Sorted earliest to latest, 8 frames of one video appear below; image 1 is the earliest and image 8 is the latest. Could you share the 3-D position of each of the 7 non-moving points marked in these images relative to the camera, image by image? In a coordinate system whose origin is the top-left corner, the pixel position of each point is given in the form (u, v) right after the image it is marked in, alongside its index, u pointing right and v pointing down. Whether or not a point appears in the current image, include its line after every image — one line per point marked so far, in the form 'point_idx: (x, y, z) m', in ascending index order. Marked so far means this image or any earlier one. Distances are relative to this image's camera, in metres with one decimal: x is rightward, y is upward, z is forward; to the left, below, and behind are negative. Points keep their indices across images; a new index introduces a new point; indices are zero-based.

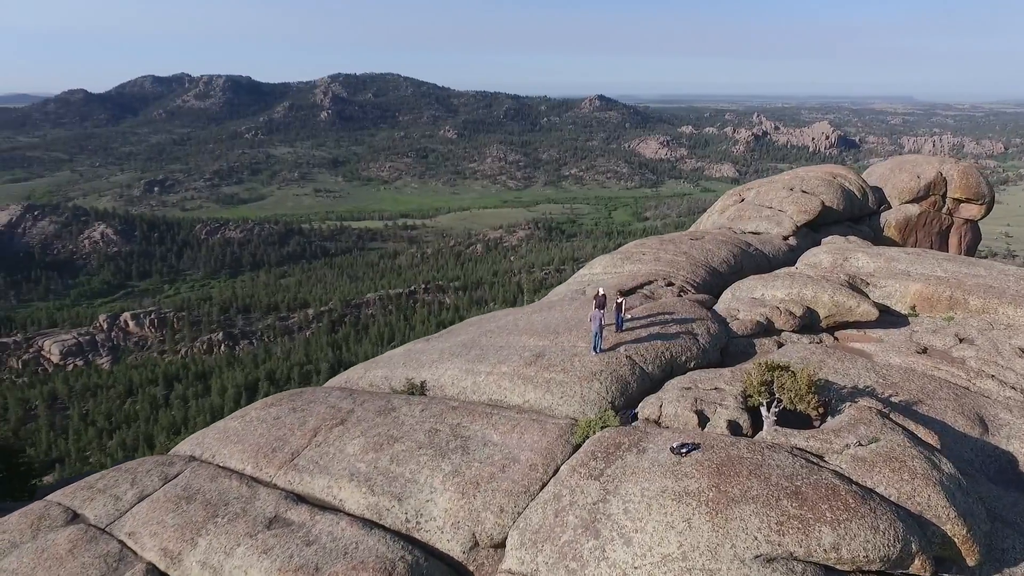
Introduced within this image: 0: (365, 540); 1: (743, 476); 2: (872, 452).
0: (-4.1, -7.1, +17.4) m
1: (+6.0, -4.9, +16.0) m
2: (+10.2, -4.7, +17.5) m
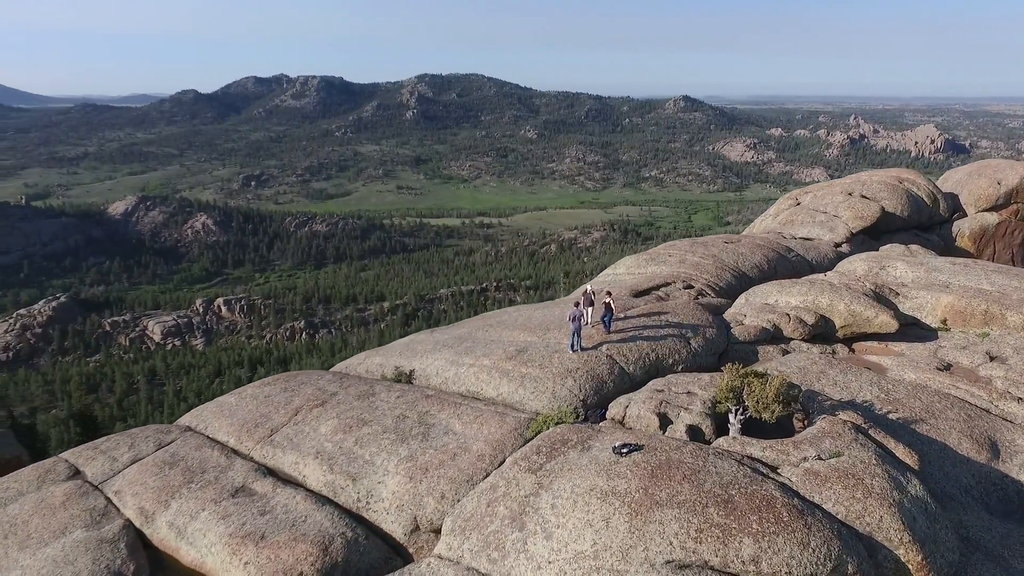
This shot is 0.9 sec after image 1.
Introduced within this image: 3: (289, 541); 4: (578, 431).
0: (-5.8, -6.7, +18.2) m
1: (+4.1, -4.9, +15.6) m
2: (+8.5, -4.8, +16.6) m
3: (-6.2, -7.1, +17.2) m
4: (+1.9, -4.3, +18.7) m
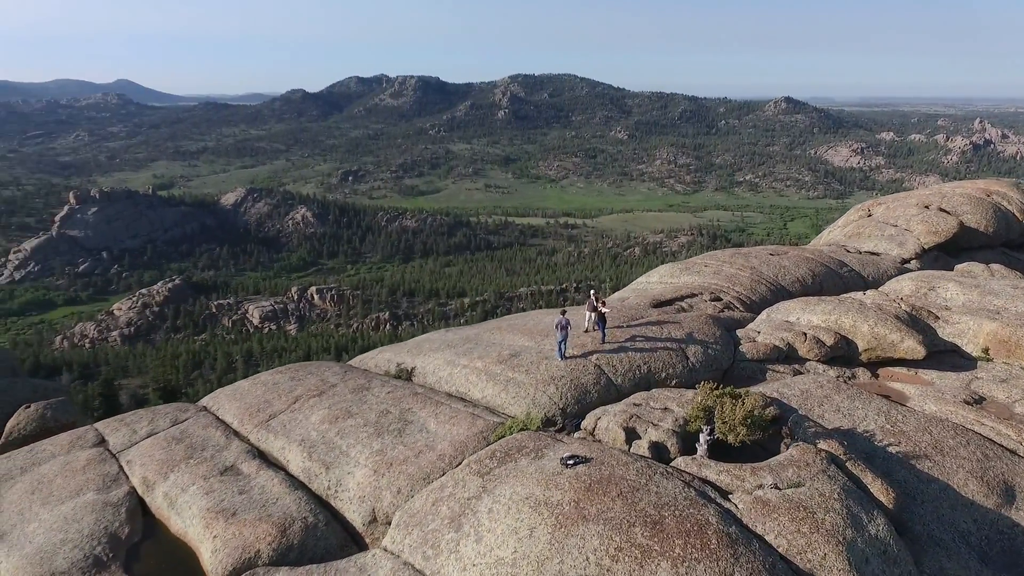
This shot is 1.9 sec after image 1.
0: (-7.1, -6.6, +19.3) m
1: (+2.4, -5.2, +15.4) m
2: (+6.9, -5.3, +15.8) m
3: (-7.6, -6.9, +18.4) m
4: (+0.7, -4.6, +18.8) m
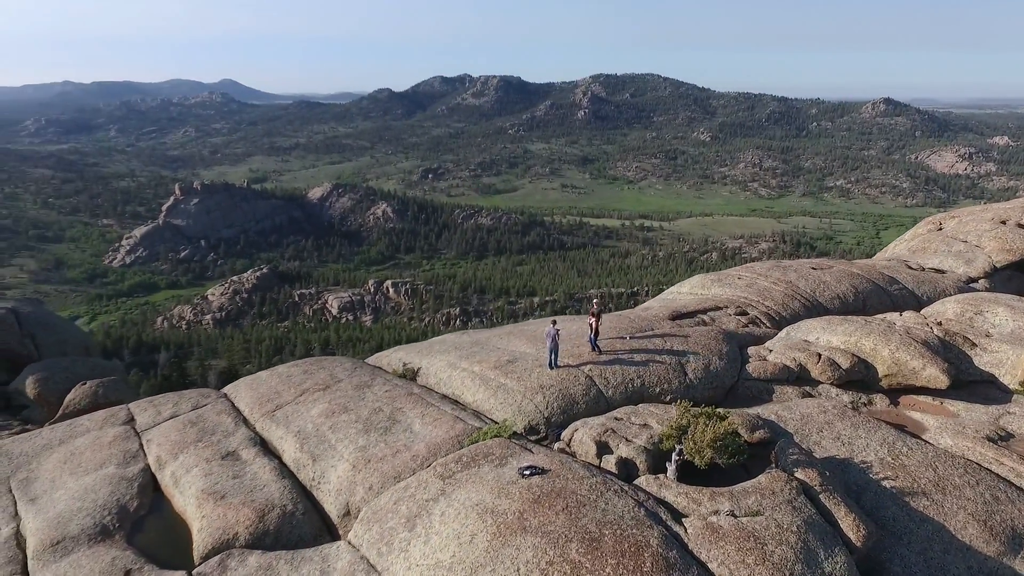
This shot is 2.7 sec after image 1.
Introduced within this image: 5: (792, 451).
0: (-7.9, -6.6, +20.5) m
1: (+1.1, -5.6, +15.5) m
2: (+5.5, -5.9, +15.3) m
3: (-8.6, -6.9, +19.6) m
4: (-0.2, -4.9, +19.0) m
5: (+8.7, -5.1, +19.3) m
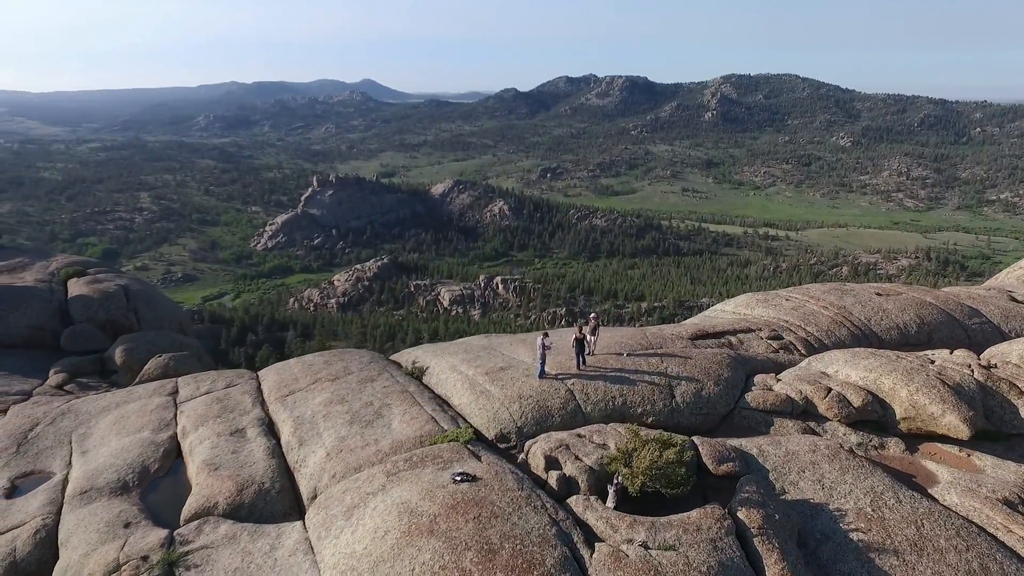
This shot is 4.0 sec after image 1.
0: (-9.2, -6.4, +22.5) m
1: (-1.2, -5.9, +16.0) m
2: (+3.2, -6.5, +15.0) m
3: (-10.0, -6.7, +21.8) m
4: (-1.8, -5.2, +19.7) m
5: (+7.0, -6.0, +18.4) m
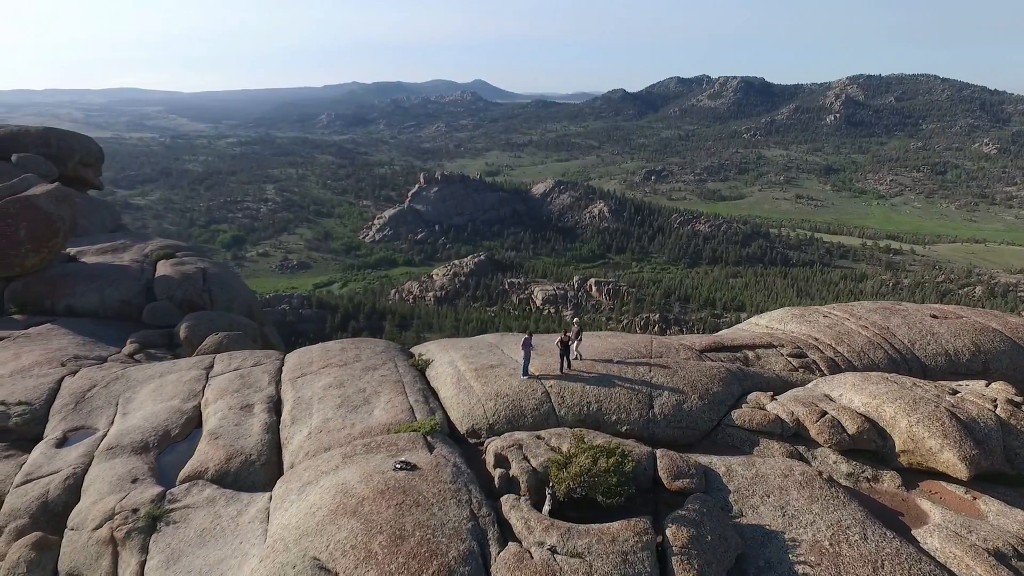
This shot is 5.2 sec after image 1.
0: (-10.1, -5.9, +24.4) m
1: (-3.2, -5.8, +16.6) m
2: (+0.8, -6.6, +15.0) m
3: (-11.1, -6.1, +23.8) m
4: (-3.2, -5.0, +20.4) m
5: (+5.2, -6.3, +17.7) m
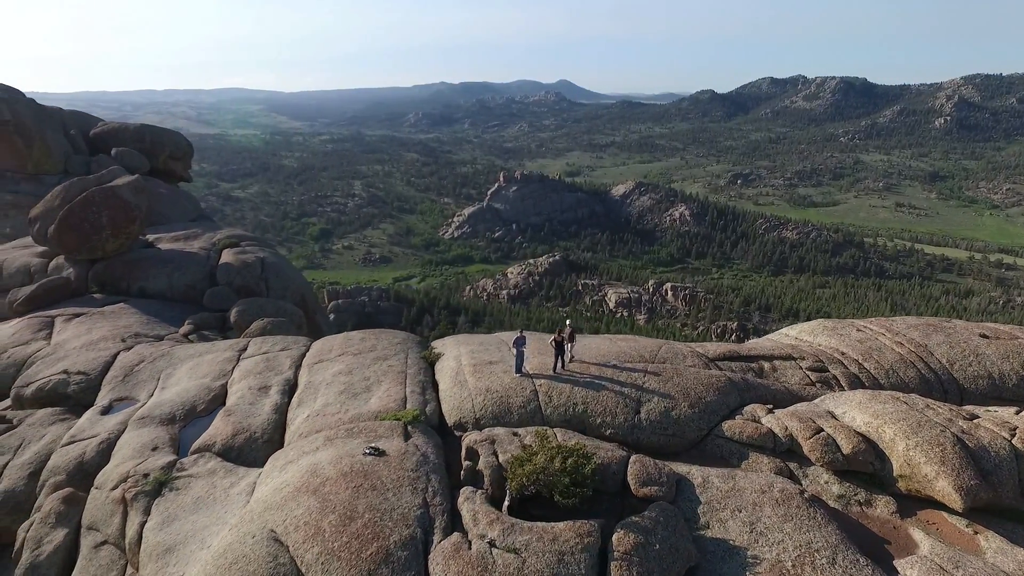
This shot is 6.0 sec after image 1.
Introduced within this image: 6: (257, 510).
0: (-10.4, -5.4, +25.9) m
1: (-4.5, -5.6, +17.4) m
2: (-0.7, -6.5, +15.3) m
3: (-11.5, -5.6, +25.5) m
4: (-4.0, -4.8, +21.1) m
5: (+4.0, -6.4, +17.4) m
6: (-7.2, -6.3, +17.8) m
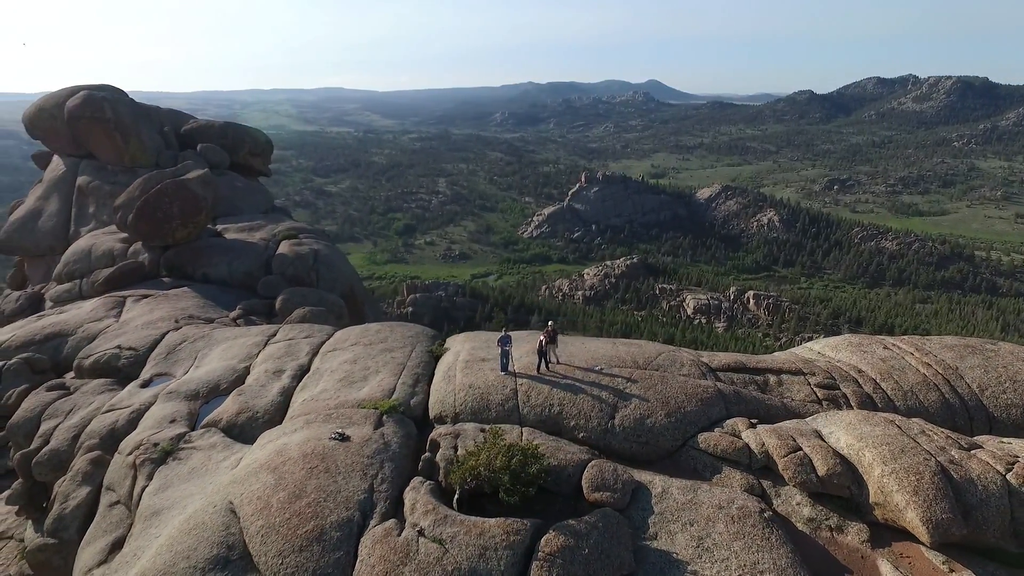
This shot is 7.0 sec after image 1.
0: (-10.9, -4.9, +27.6) m
1: (-6.1, -5.3, +18.4) m
2: (-2.6, -6.4, +15.8) m
3: (-12.0, -5.1, +27.3) m
4: (-5.1, -4.6, +22.0) m
5: (+2.3, -6.5, +17.4) m
6: (-8.7, -5.9, +19.1) m
